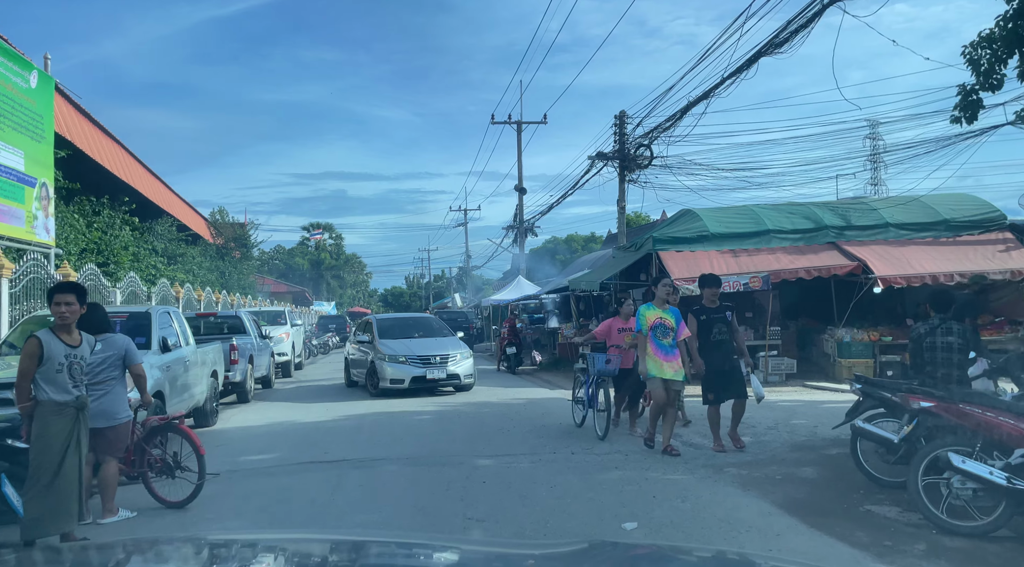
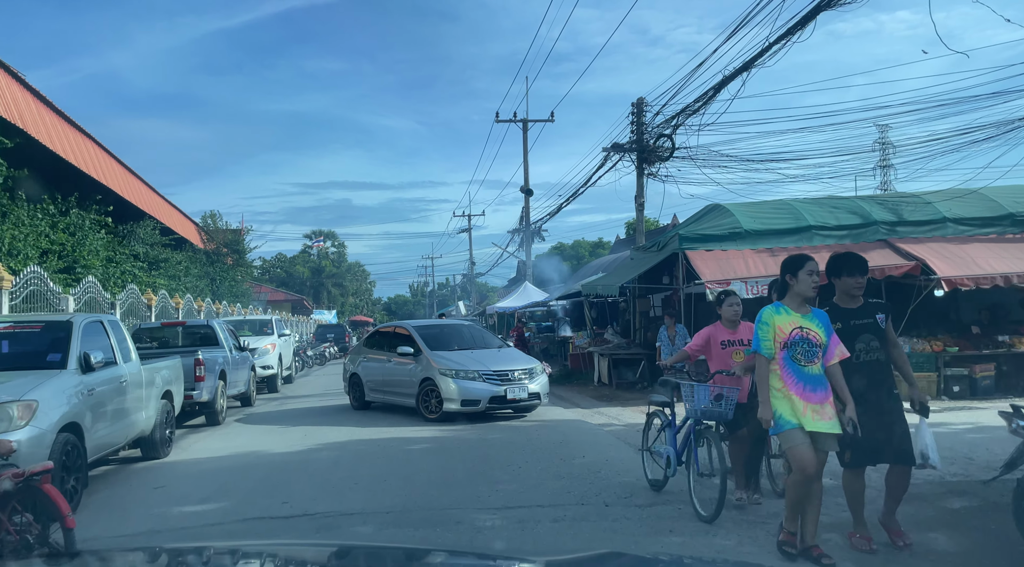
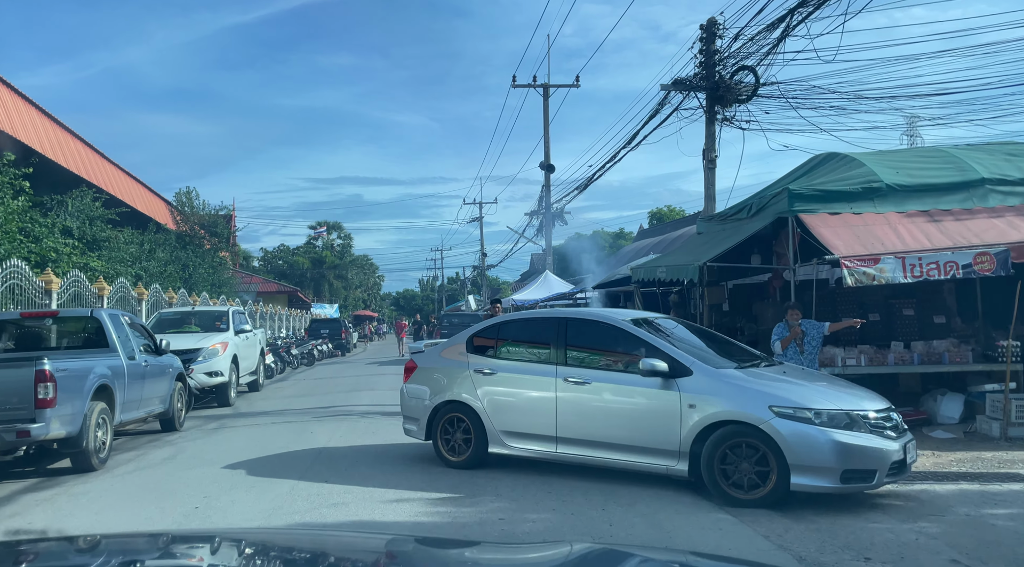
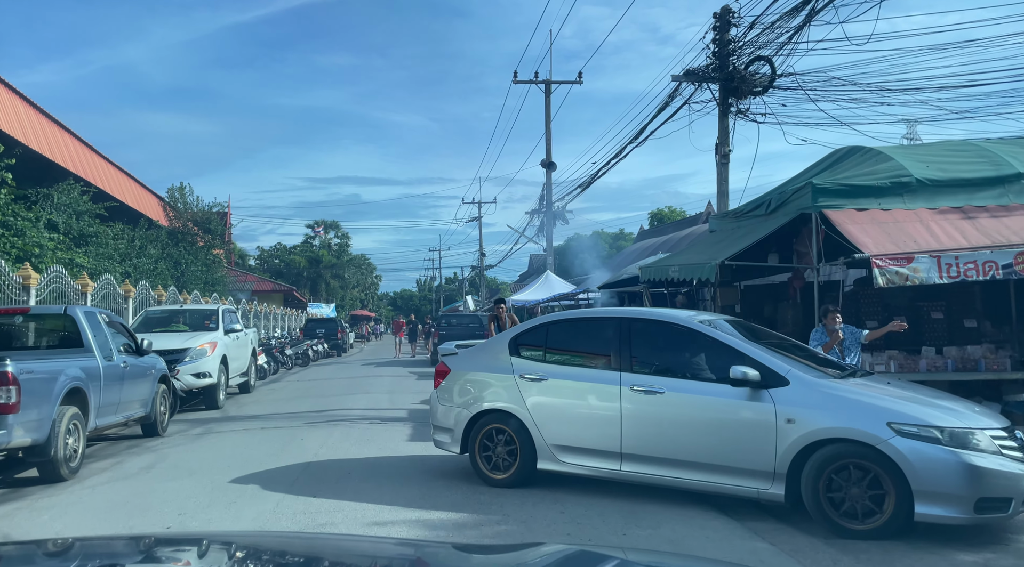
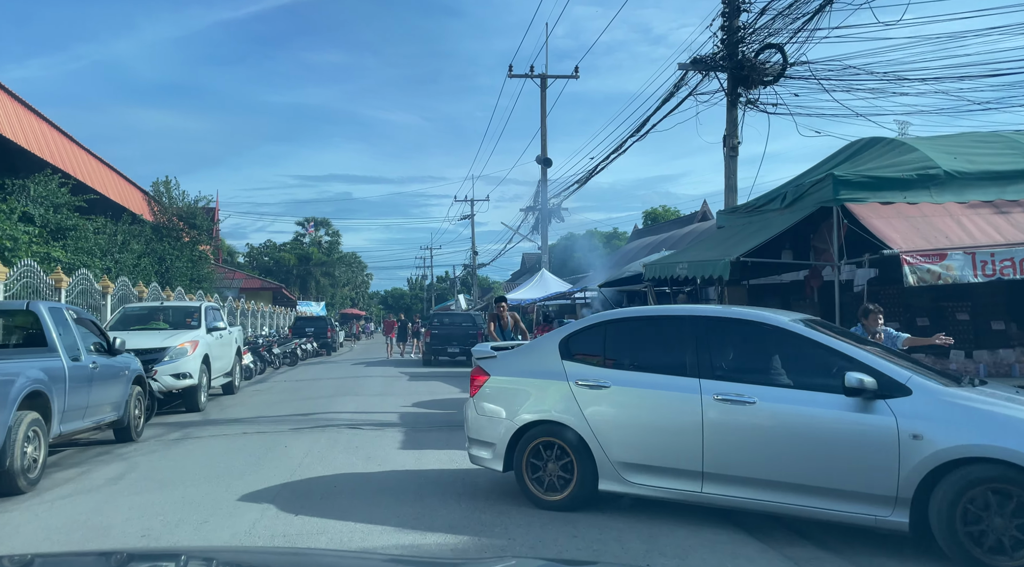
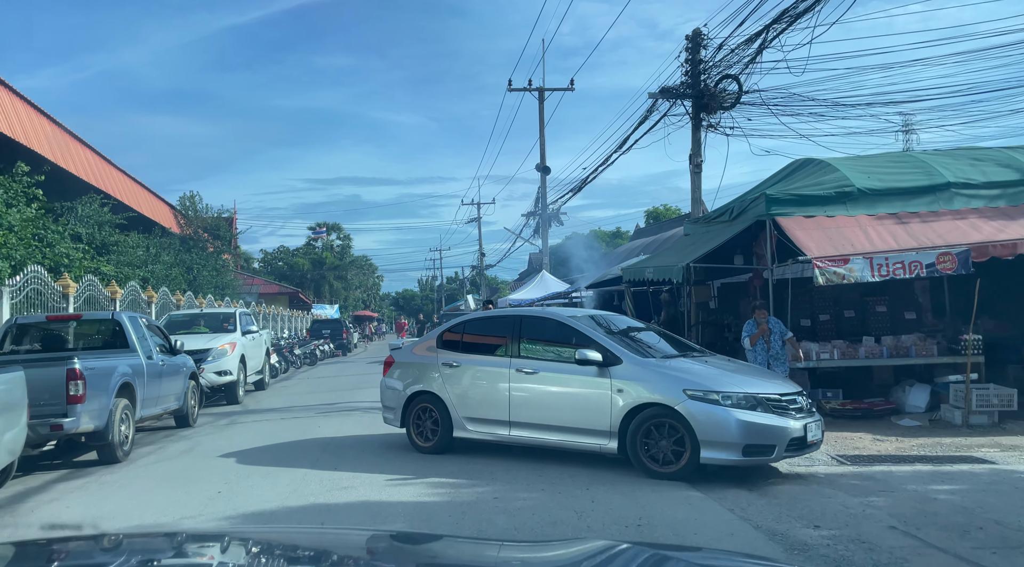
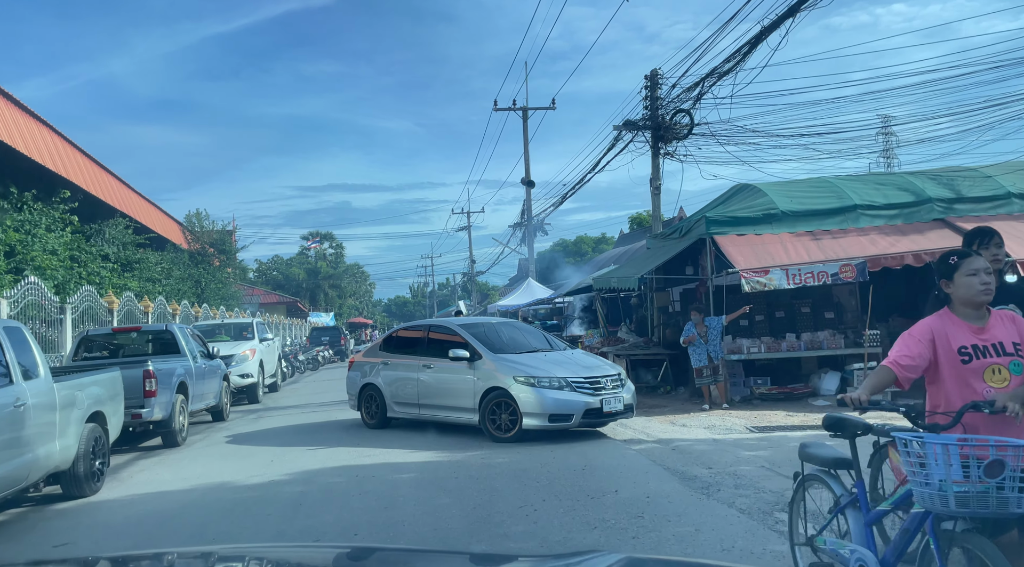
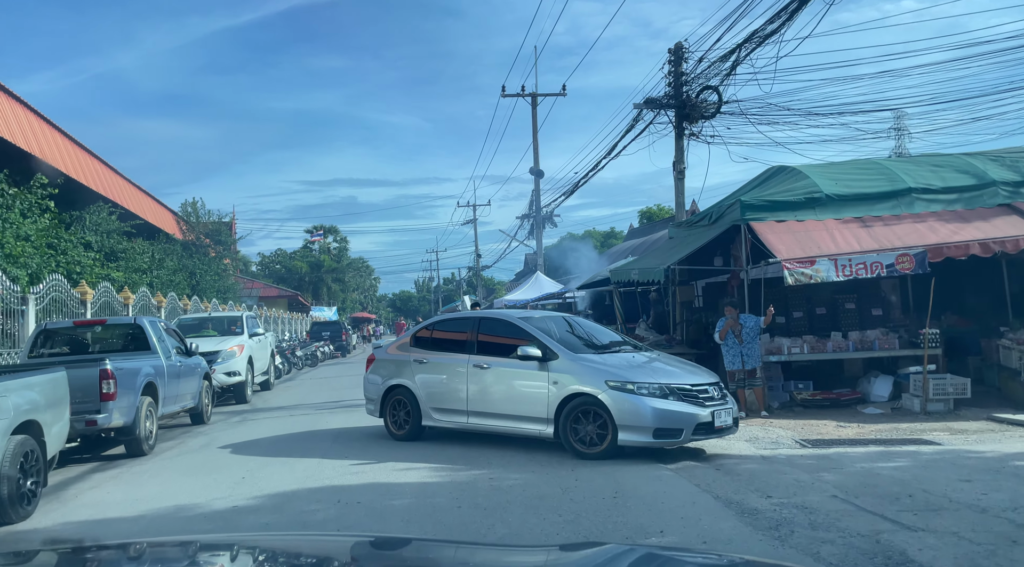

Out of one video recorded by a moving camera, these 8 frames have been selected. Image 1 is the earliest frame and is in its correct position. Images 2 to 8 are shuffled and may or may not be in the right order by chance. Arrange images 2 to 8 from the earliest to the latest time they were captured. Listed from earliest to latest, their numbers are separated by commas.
2, 7, 8, 6, 3, 4, 5
